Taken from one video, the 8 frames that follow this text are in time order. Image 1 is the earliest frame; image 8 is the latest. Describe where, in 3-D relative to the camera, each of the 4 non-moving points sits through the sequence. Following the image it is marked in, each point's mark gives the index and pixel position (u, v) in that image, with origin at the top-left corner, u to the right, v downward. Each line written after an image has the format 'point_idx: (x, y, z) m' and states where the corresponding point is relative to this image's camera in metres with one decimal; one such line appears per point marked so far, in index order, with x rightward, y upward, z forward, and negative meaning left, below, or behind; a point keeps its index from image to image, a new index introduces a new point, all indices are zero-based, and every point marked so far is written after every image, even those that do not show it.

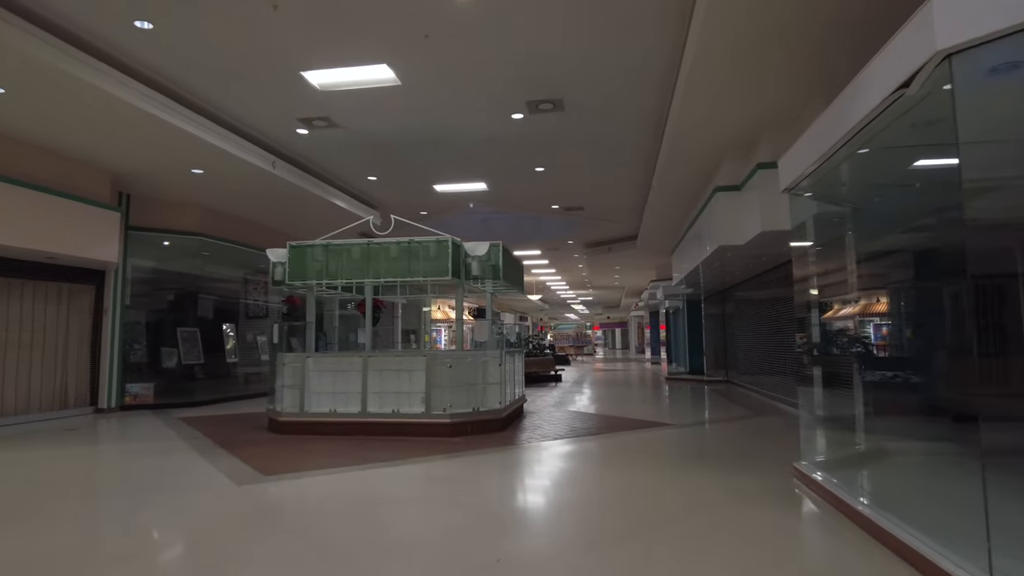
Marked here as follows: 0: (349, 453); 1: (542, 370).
0: (-1.4, -1.4, +5.6) m
1: (+0.7, -1.8, +14.6) m
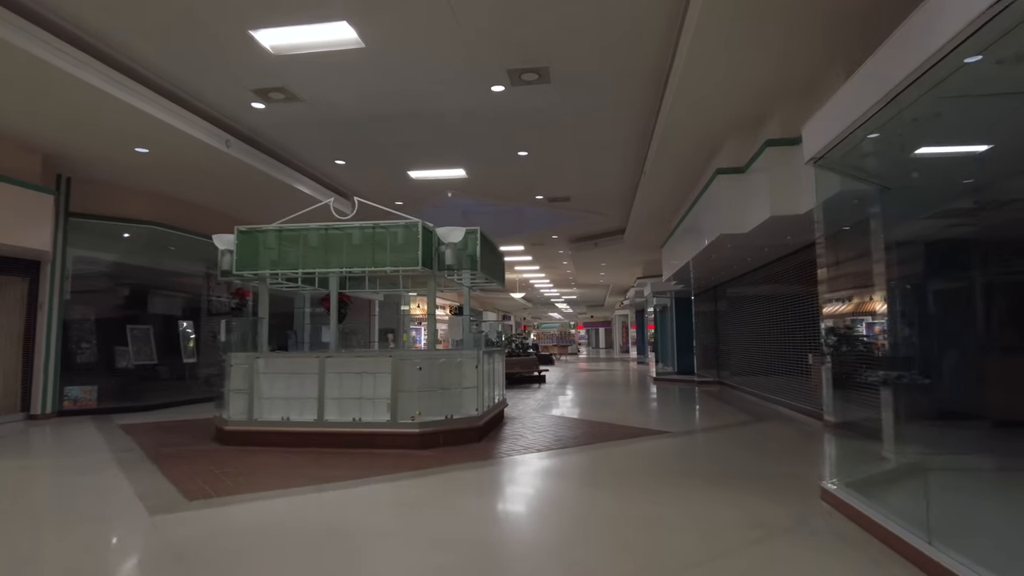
0: (-1.6, -1.3, +4.9) m
1: (+0.3, -1.8, +13.9) m
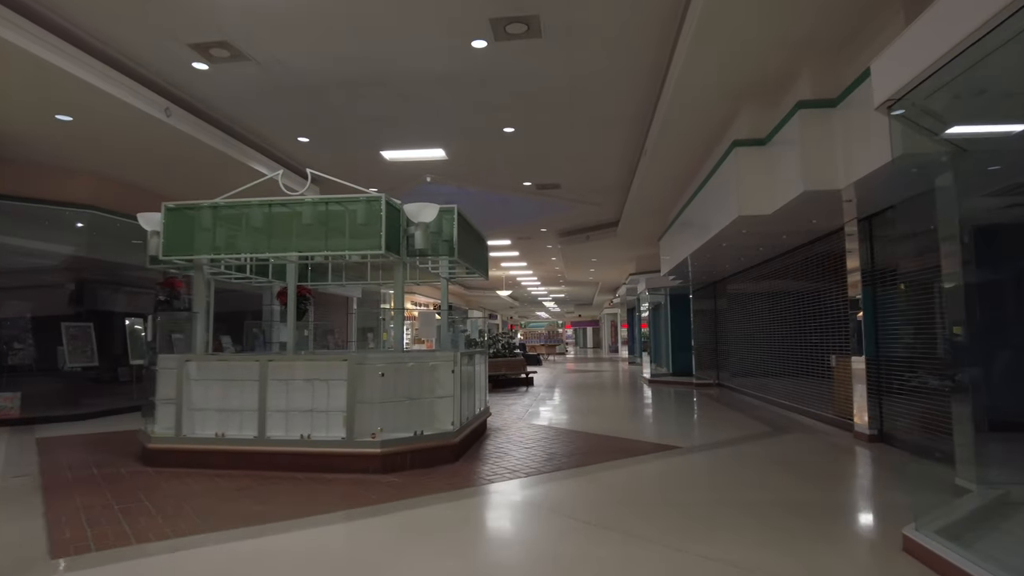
0: (-1.7, -1.2, +3.9) m
1: (0.0, -1.7, +12.9) m
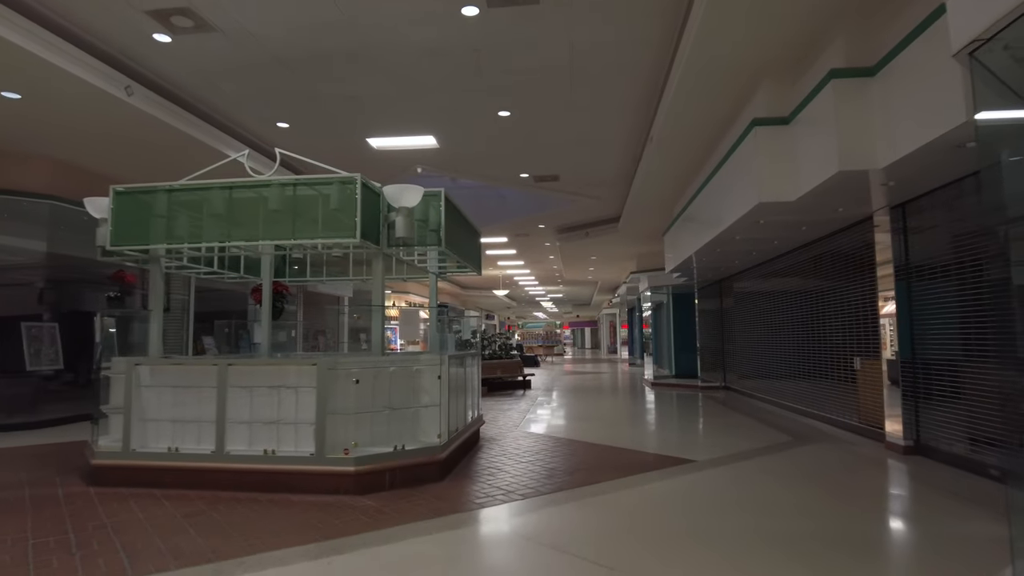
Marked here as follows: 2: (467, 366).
0: (-1.7, -1.2, +3.3) m
1: (-0.1, -1.6, +12.3) m
2: (-0.4, -0.7, +5.9) m
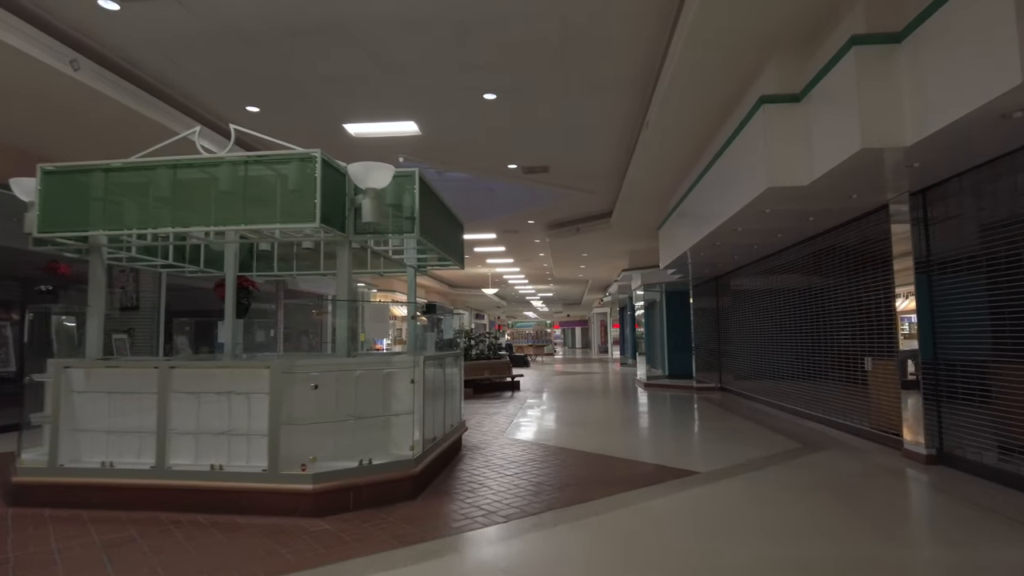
0: (-1.8, -1.2, +2.8) m
1: (-0.3, -1.6, +11.9) m
2: (-0.5, -0.7, +5.4) m
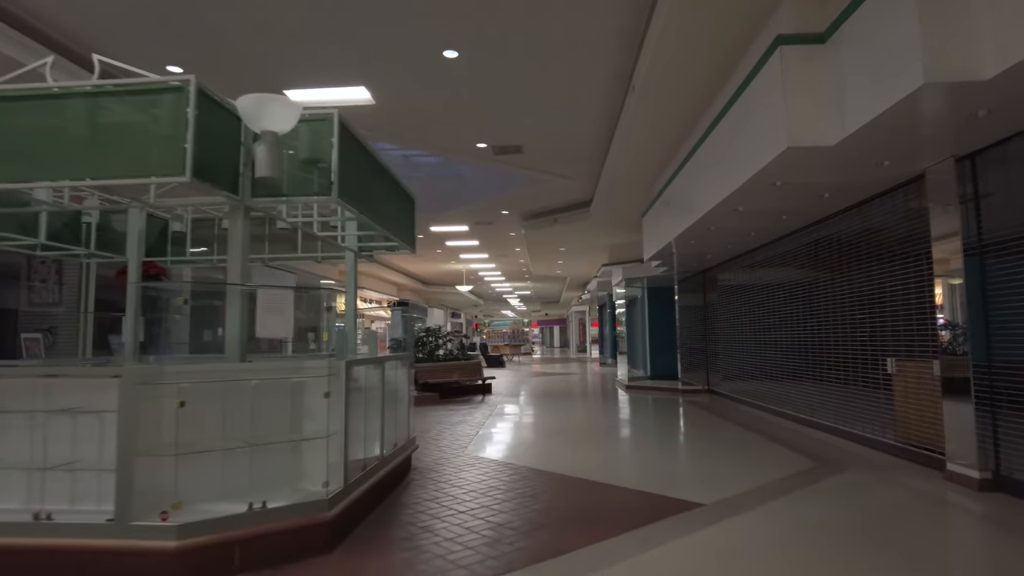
0: (-2.0, -1.1, +1.8) m
1: (-0.8, -1.5, +10.9) m
2: (-0.8, -0.6, +4.4) m
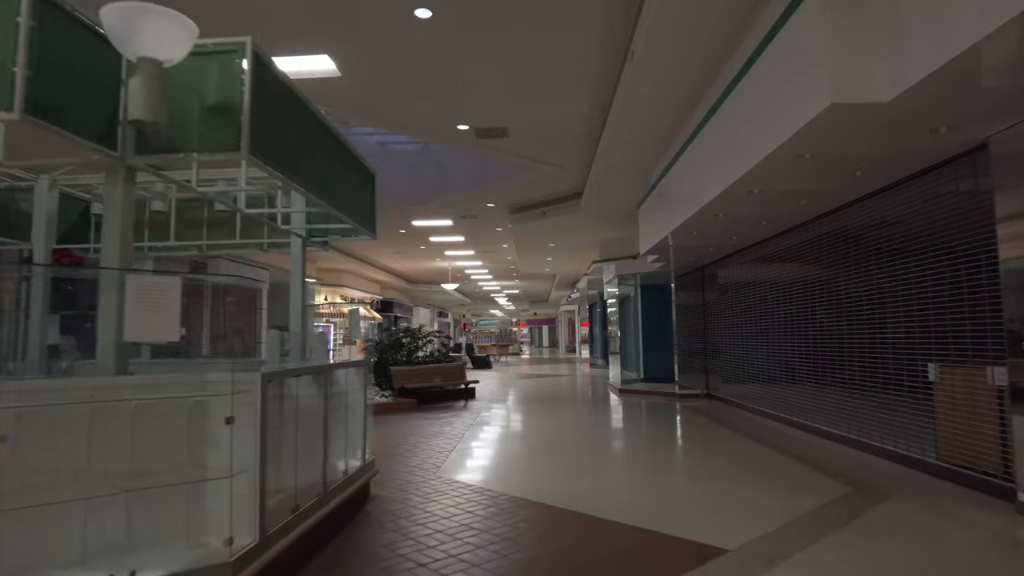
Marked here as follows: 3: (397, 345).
0: (-2.1, -1.0, +1.0) m
1: (-1.0, -1.5, +10.2) m
2: (-0.9, -0.5, +3.7) m
3: (-1.8, -0.9, +10.2) m
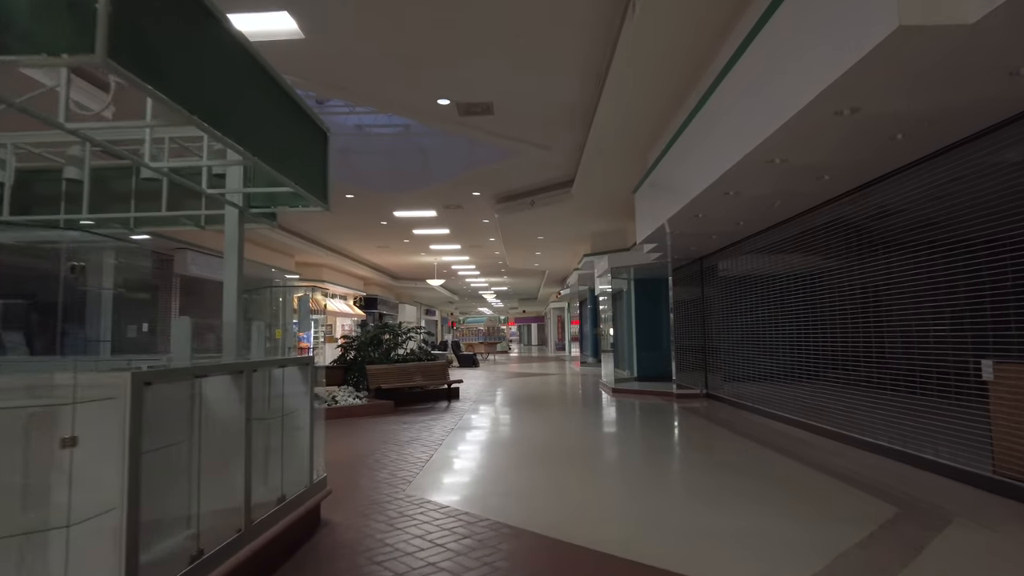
0: (-2.1, -0.9, +0.3) m
1: (-1.2, -1.4, +9.5) m
2: (-1.0, -0.4, +3.0) m
3: (-2.0, -0.8, +9.5) m
